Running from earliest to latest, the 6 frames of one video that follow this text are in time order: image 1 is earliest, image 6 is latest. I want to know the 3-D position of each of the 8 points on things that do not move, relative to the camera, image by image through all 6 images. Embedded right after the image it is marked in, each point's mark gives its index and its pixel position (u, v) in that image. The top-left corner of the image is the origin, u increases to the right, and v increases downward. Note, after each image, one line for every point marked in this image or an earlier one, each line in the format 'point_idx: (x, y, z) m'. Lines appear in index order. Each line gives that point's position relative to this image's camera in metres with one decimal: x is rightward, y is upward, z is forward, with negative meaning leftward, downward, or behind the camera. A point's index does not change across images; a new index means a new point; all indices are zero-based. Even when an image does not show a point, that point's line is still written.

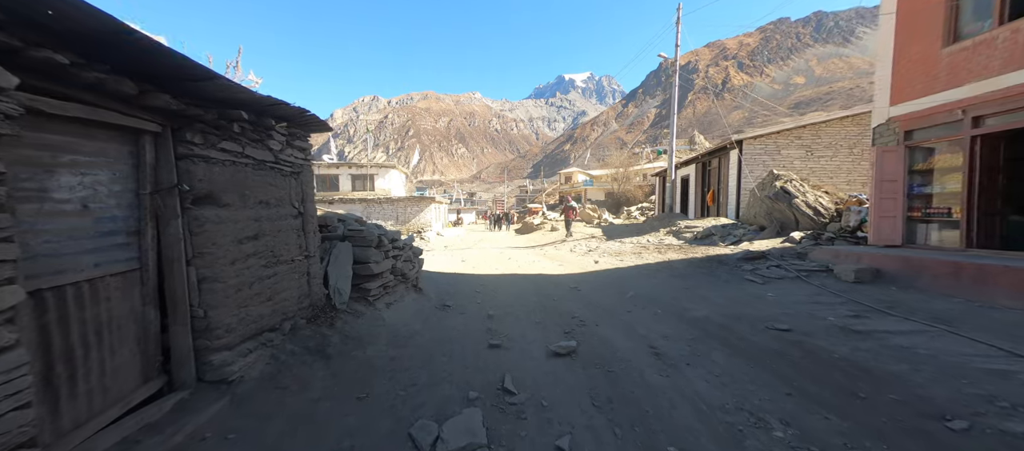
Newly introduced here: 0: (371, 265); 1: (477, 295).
0: (-1.8, -0.5, +4.5) m
1: (-0.7, -1.3, +6.6) m
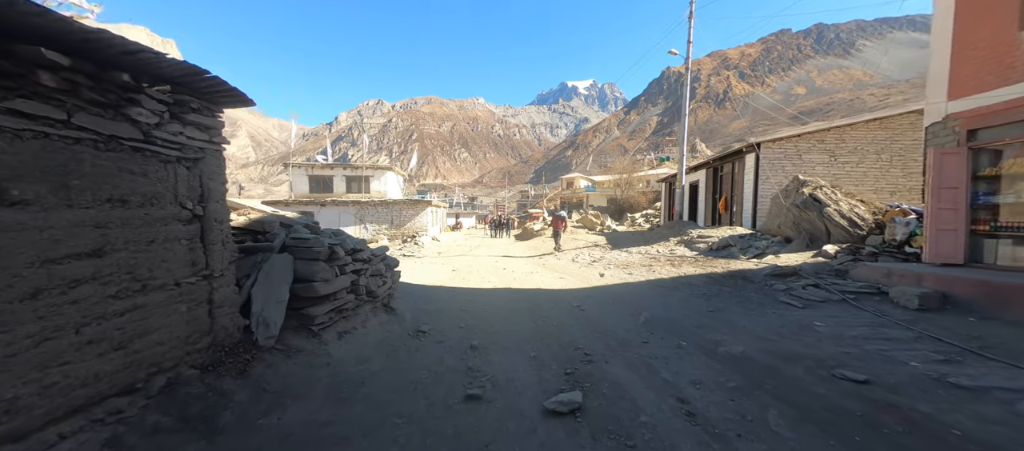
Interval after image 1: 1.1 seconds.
0: (-1.9, -0.6, +3.5) m
1: (-0.8, -1.4, +5.5) m
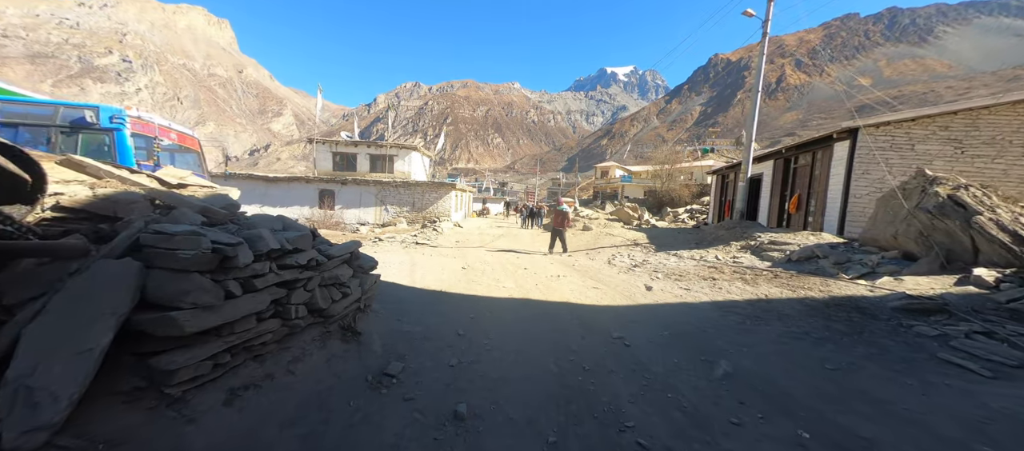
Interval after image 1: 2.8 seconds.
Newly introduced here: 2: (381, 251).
0: (-1.9, -0.5, +2.0) m
1: (-0.6, -1.3, +3.9) m
2: (-3.7, -0.7, +9.8) m
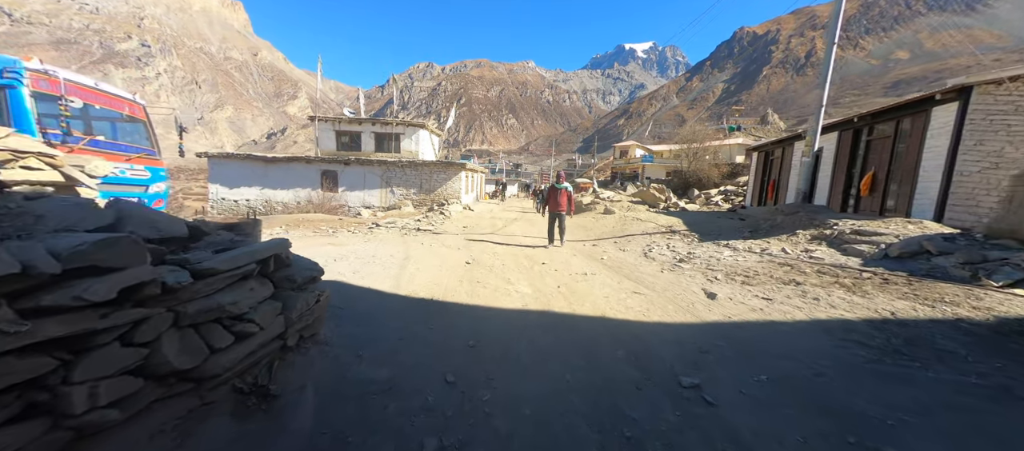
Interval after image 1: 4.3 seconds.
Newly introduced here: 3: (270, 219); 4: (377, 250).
0: (-1.9, -0.5, +0.5) m
1: (-0.5, -1.3, +2.5) m
2: (-3.3, -0.3, +8.5) m
3: (-8.6, +0.3, +12.5) m
4: (-2.7, -0.5, +6.9) m
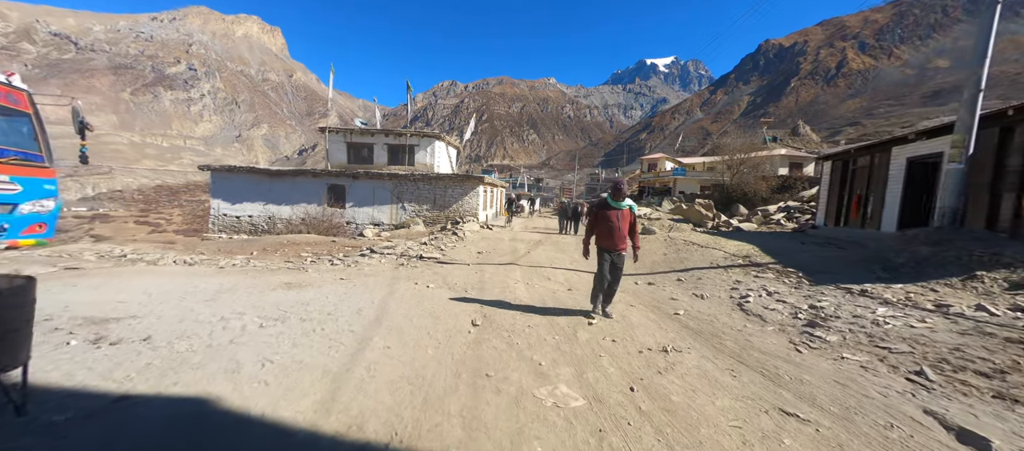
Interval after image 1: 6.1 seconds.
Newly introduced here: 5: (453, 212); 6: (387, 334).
0: (-1.8, -0.8, -1.6) m
1: (-0.4, -1.6, +0.2) m
2: (-2.8, -0.9, +6.4) m
3: (-7.9, -0.4, +10.8) m
4: (-2.3, -1.0, +4.8) m
5: (-3.1, +0.7, +18.2) m
6: (-1.3, -1.1, +3.8) m
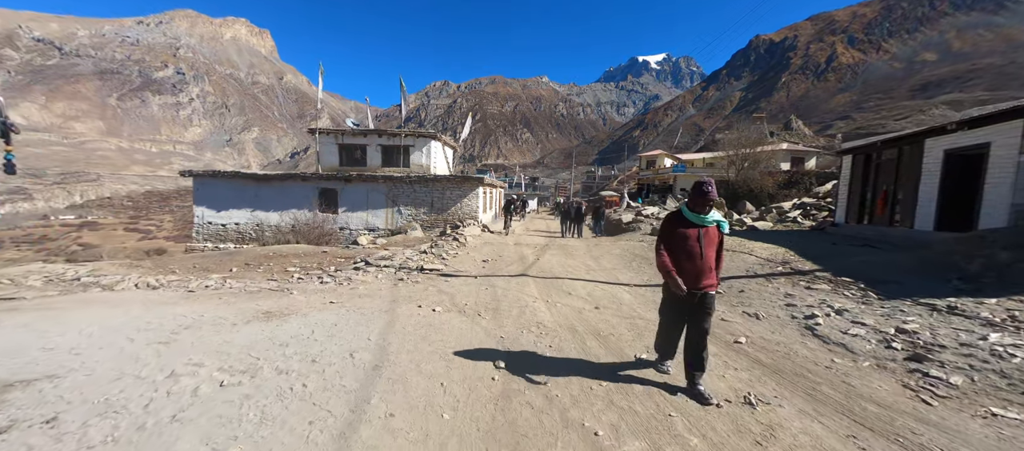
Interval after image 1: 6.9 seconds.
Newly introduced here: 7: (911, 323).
0: (-1.4, -1.0, -2.5) m
1: (0.0, -1.8, -0.7) m
2: (-2.6, -1.1, +5.5) m
3: (-7.7, -0.7, +9.8) m
4: (-2.0, -1.2, +3.9) m
5: (-2.9, +0.5, +17.3) m
6: (-0.9, -1.3, +2.9) m
7: (+4.7, -1.1, +4.2) m
